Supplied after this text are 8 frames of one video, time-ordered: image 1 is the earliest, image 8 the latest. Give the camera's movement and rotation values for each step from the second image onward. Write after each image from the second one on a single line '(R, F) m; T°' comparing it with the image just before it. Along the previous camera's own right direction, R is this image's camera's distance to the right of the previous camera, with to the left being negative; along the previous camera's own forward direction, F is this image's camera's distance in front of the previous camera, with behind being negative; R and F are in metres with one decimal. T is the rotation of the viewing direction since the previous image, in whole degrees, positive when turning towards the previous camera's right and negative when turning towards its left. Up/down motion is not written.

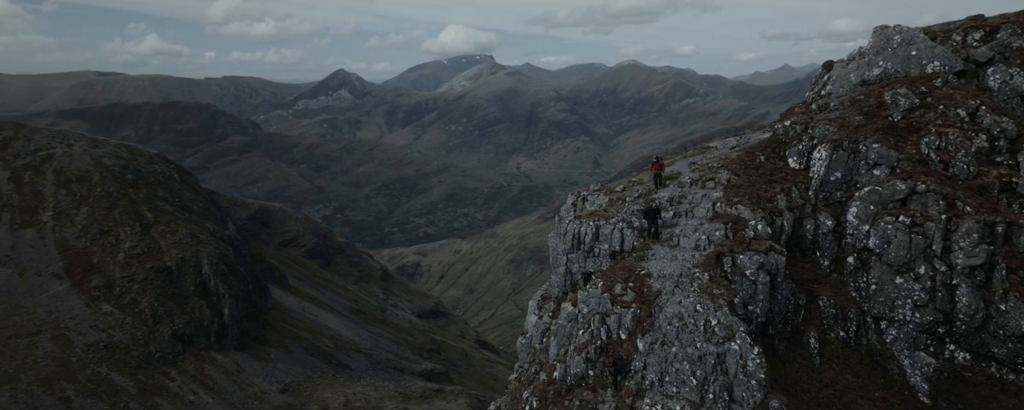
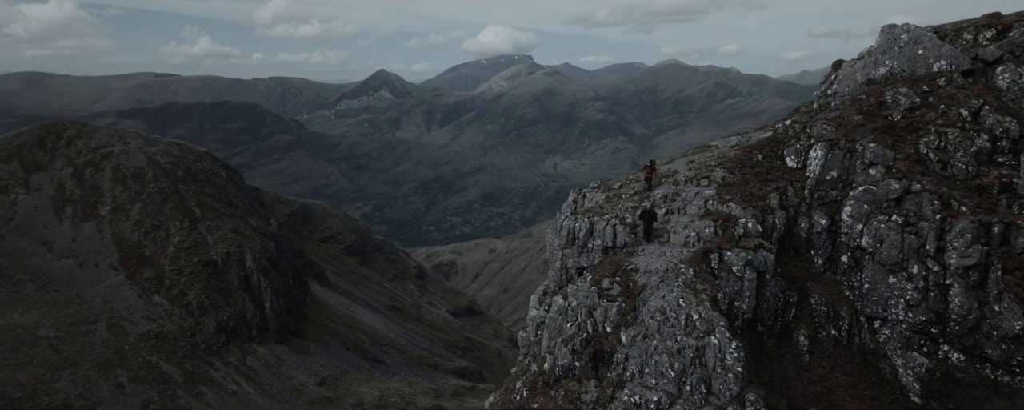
(+2.4, -1.3) m; -4°
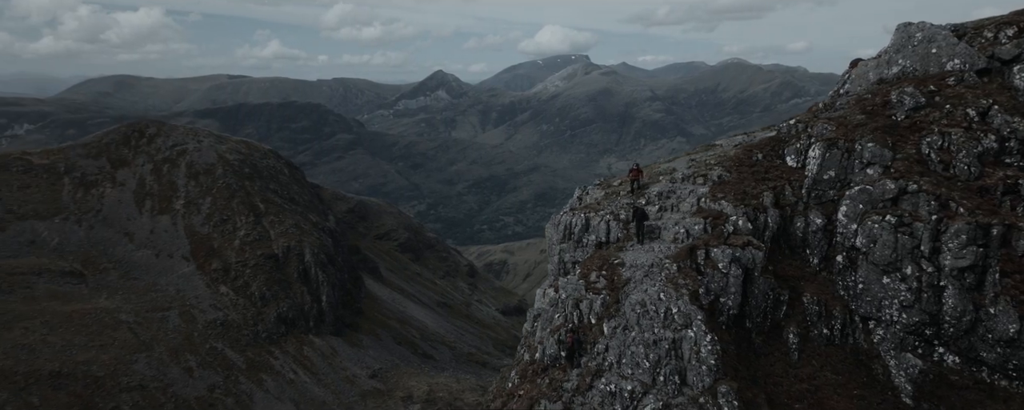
(+3.4, -1.7) m; -5°
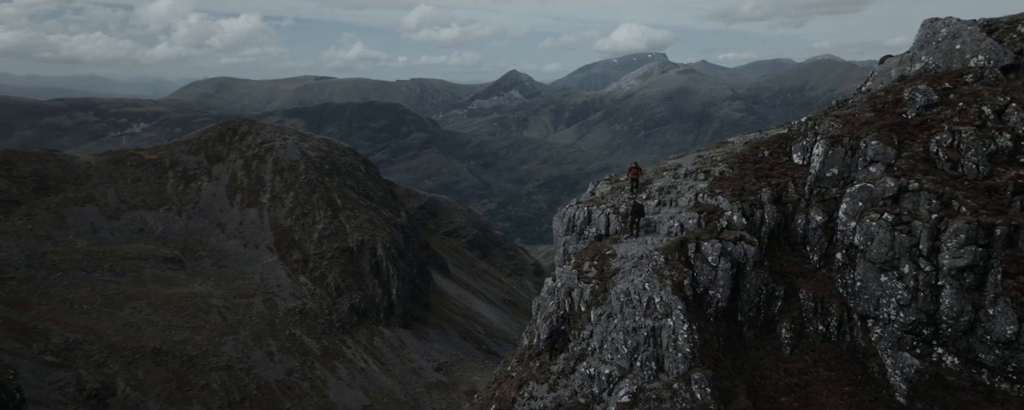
(+4.2, -2.0) m; -7°
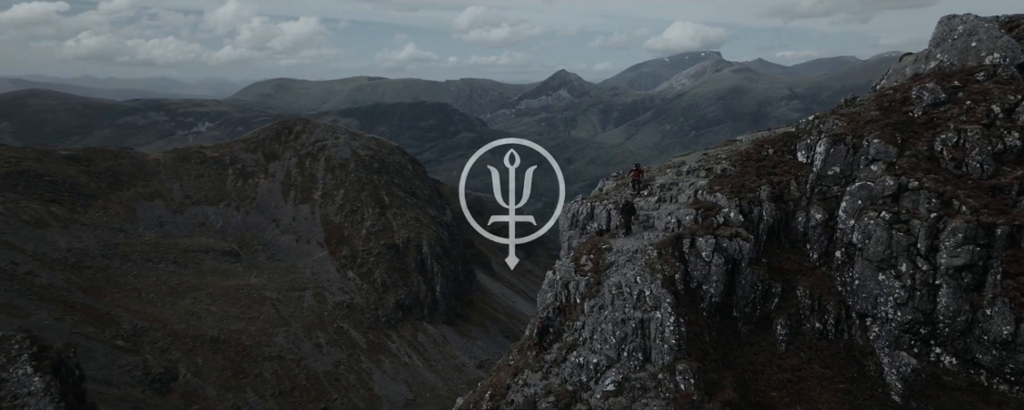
(+2.8, -1.4) m; -4°
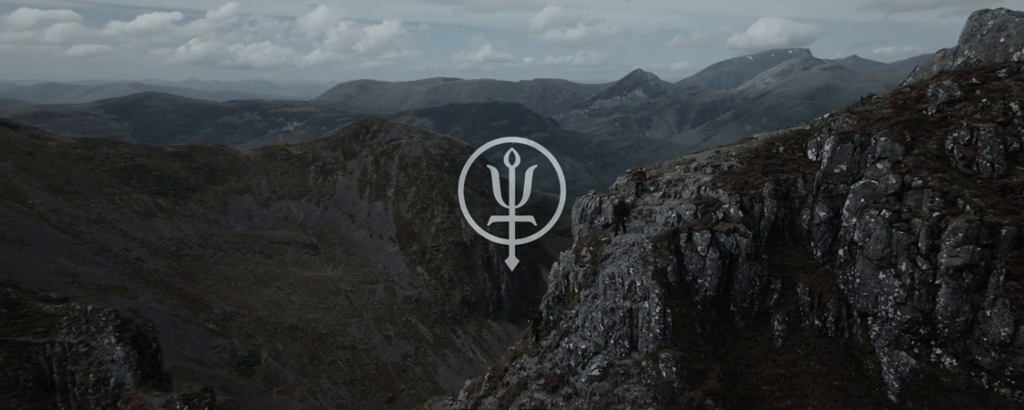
(+4.1, -1.8) m; -7°
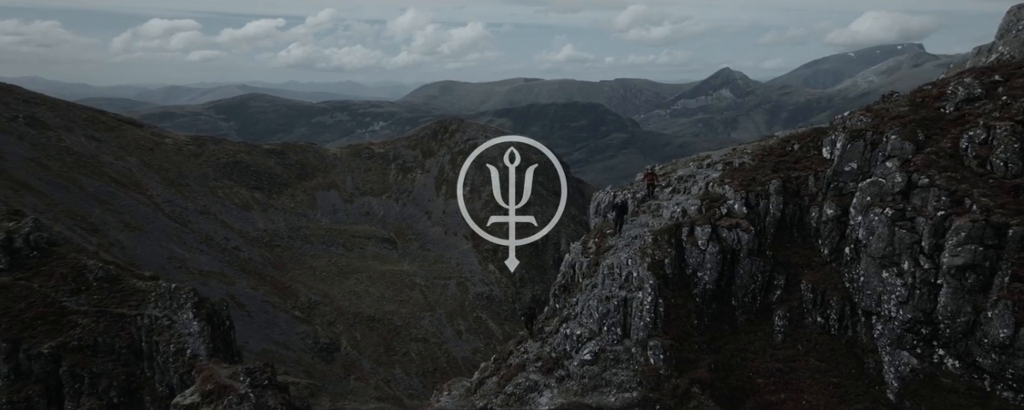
(+4.3, -1.8) m; -7°
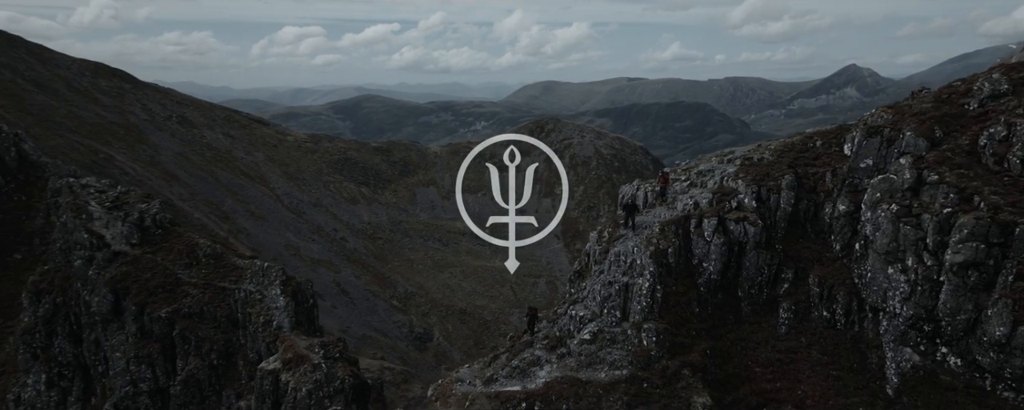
(+5.3, -2.4) m; -9°
